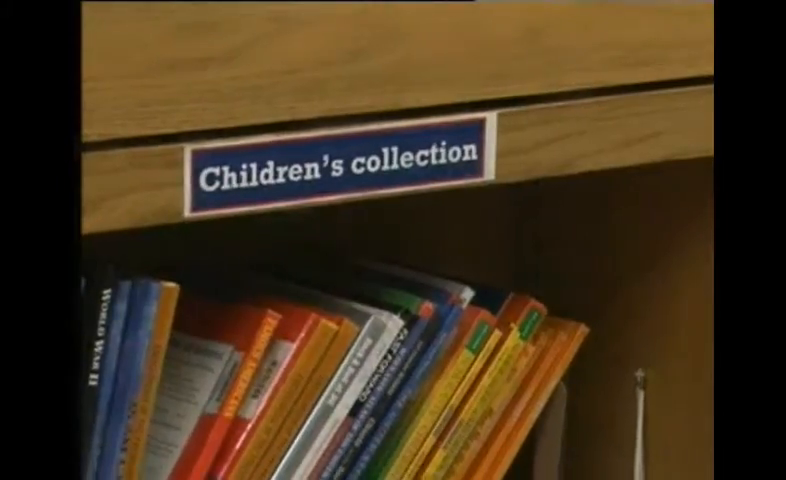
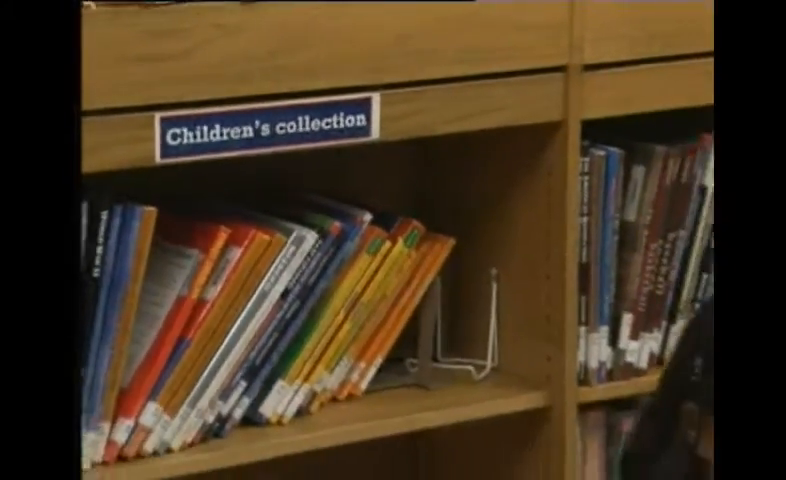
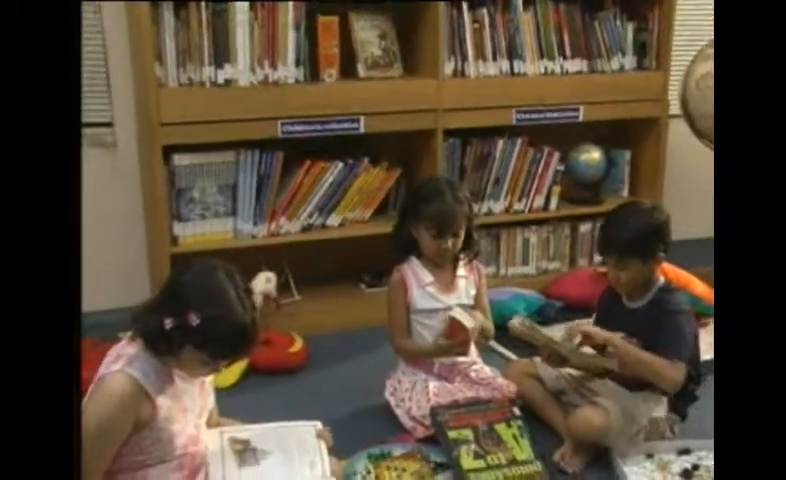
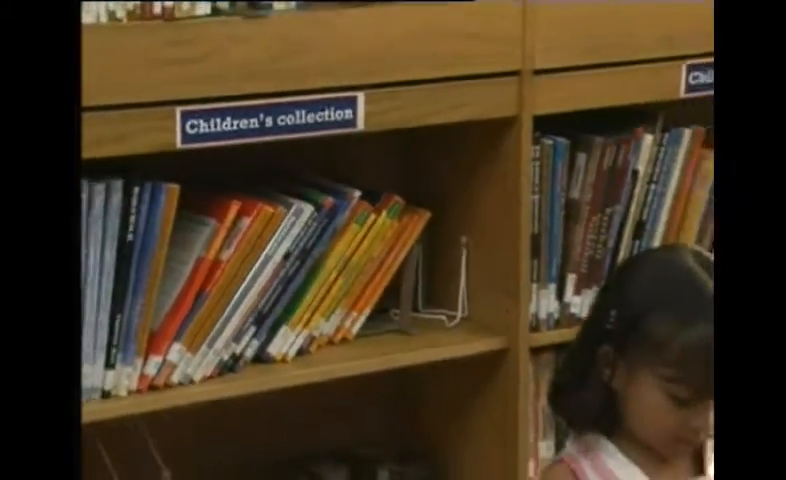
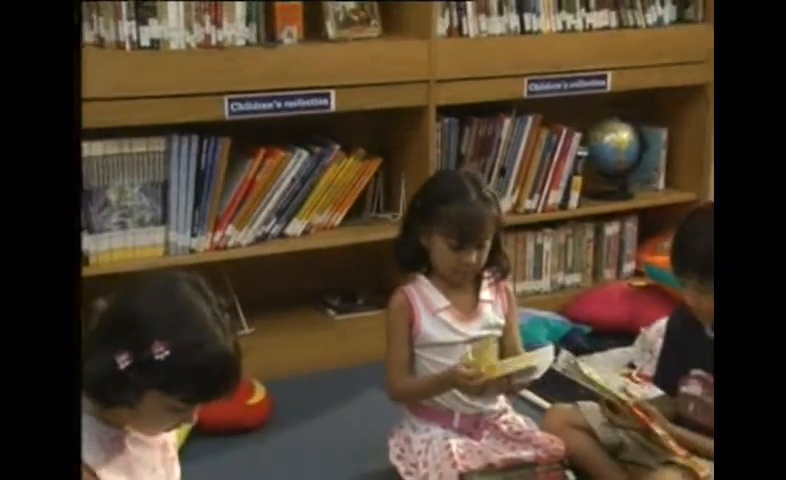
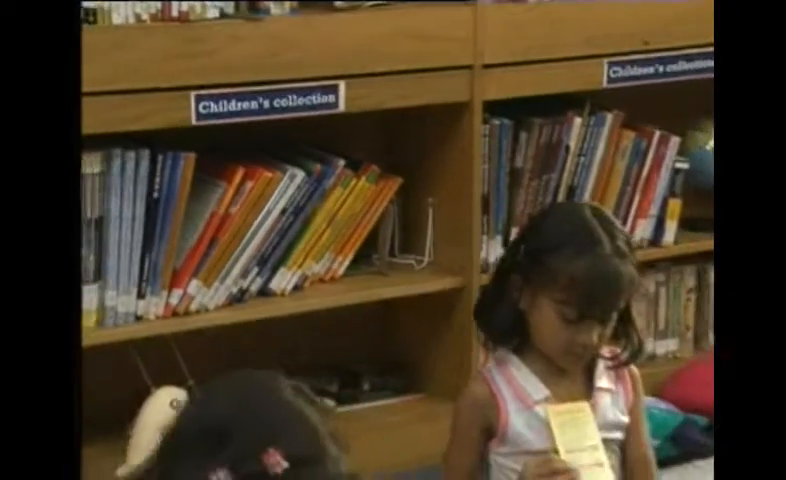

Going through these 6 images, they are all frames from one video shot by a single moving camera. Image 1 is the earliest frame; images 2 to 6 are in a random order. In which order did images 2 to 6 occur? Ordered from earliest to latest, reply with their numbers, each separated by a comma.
2, 4, 6, 5, 3
